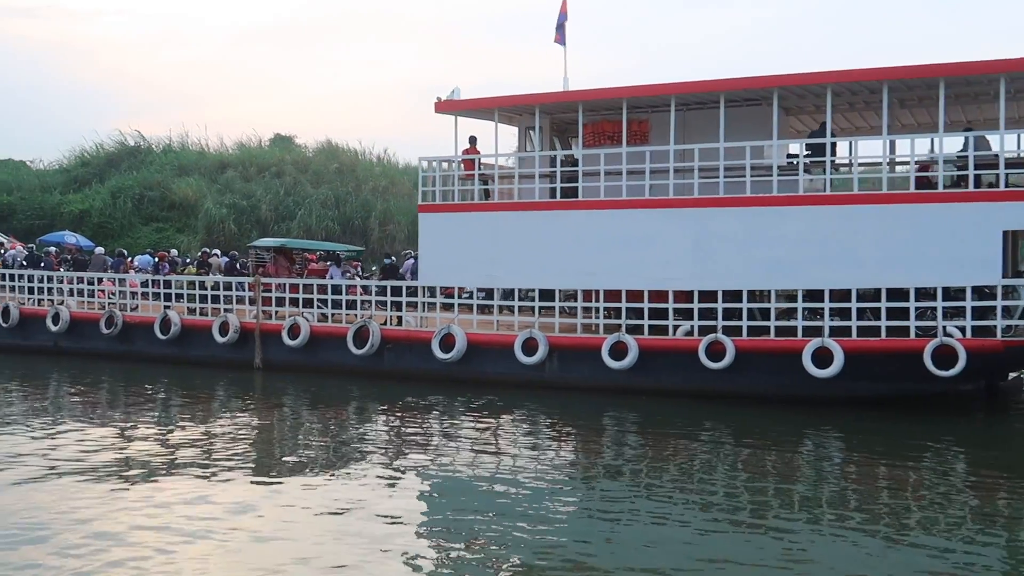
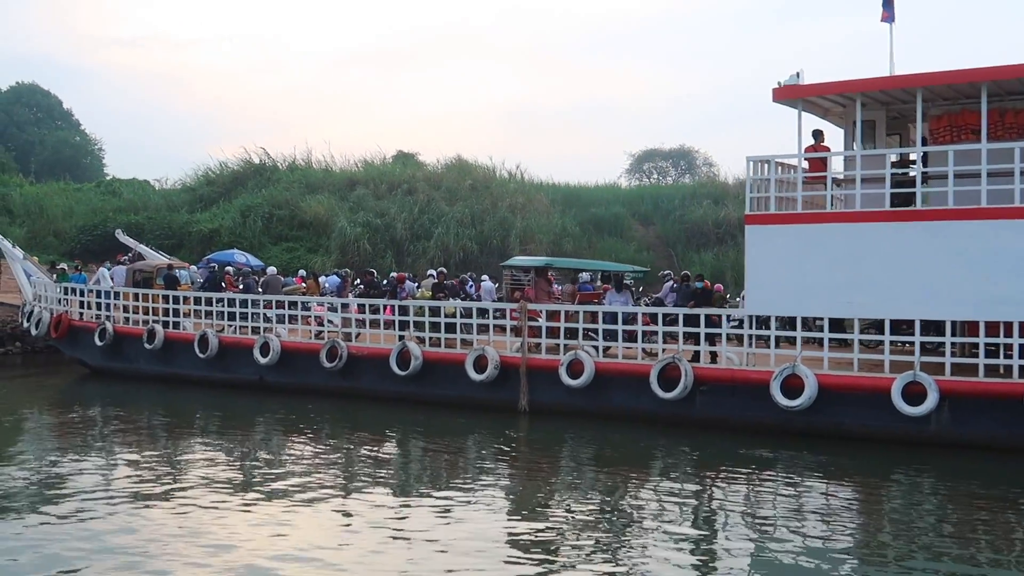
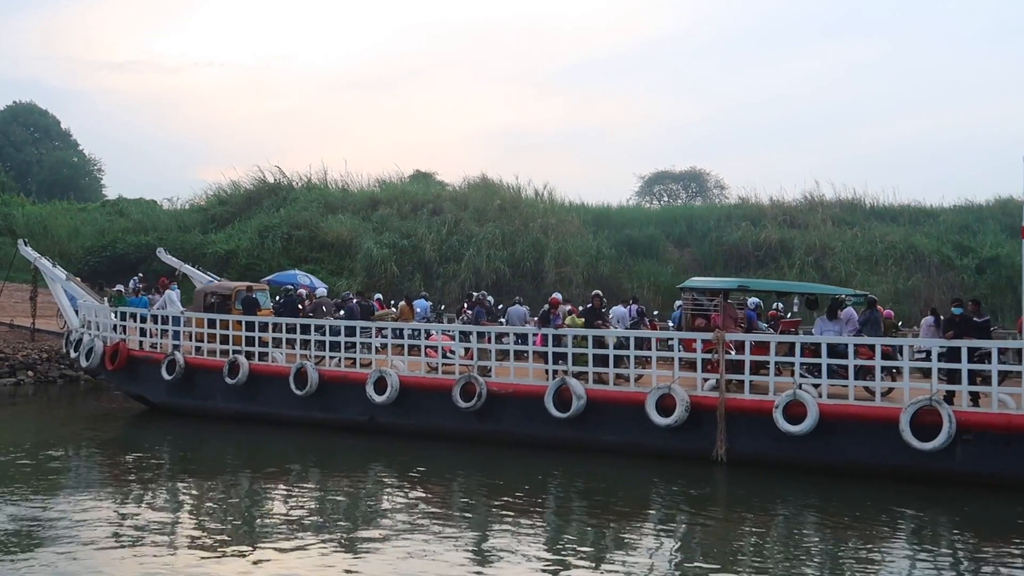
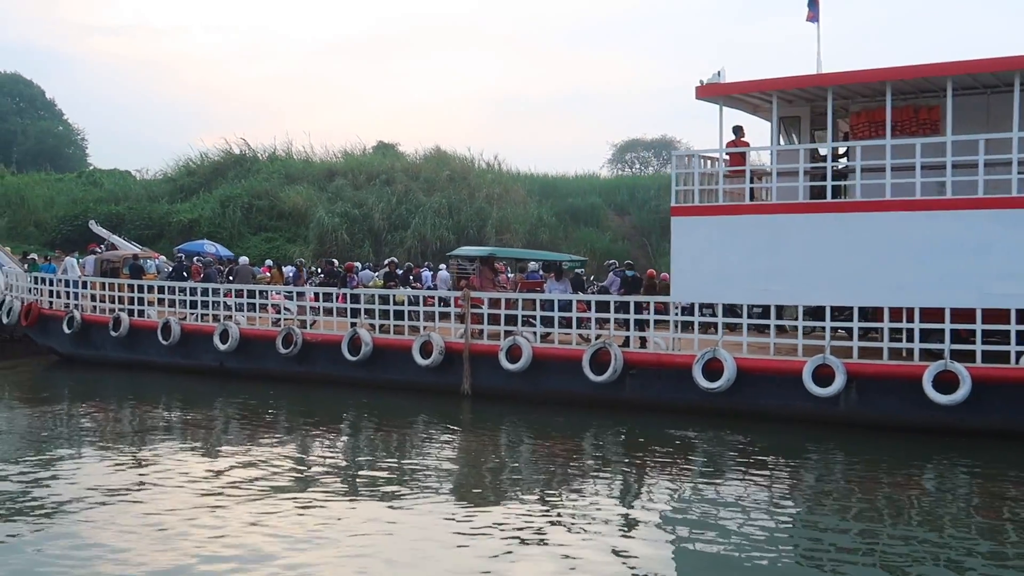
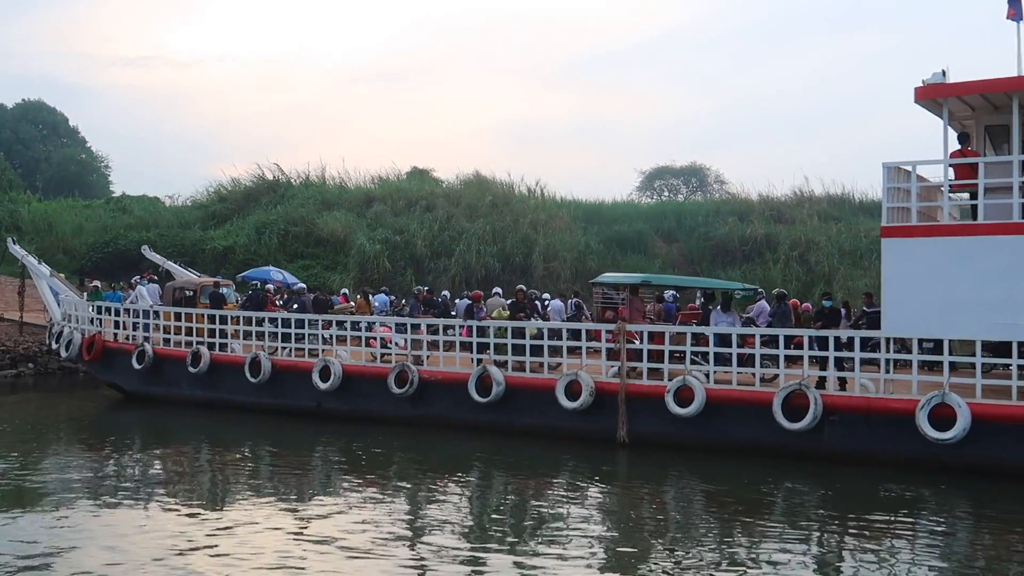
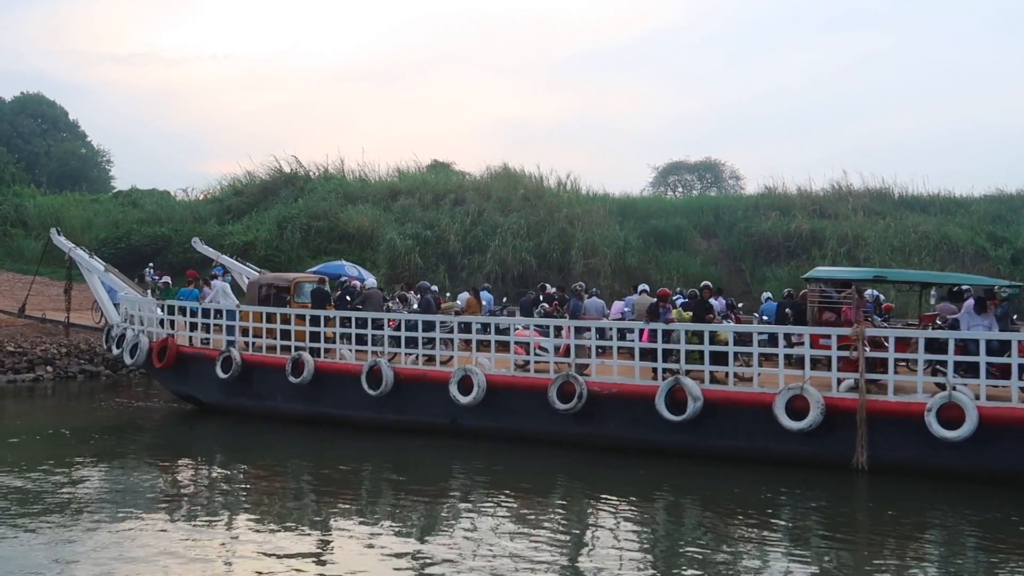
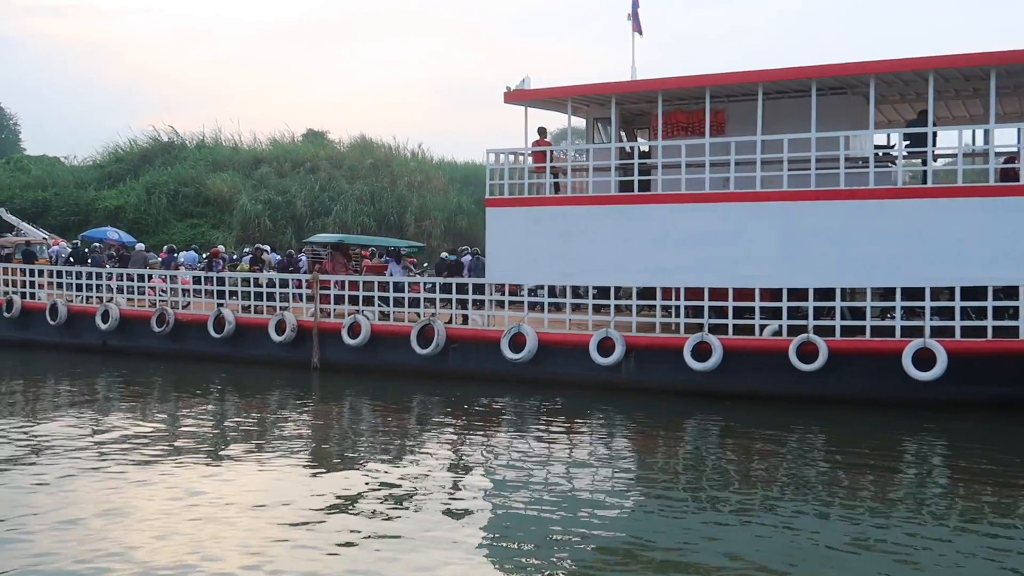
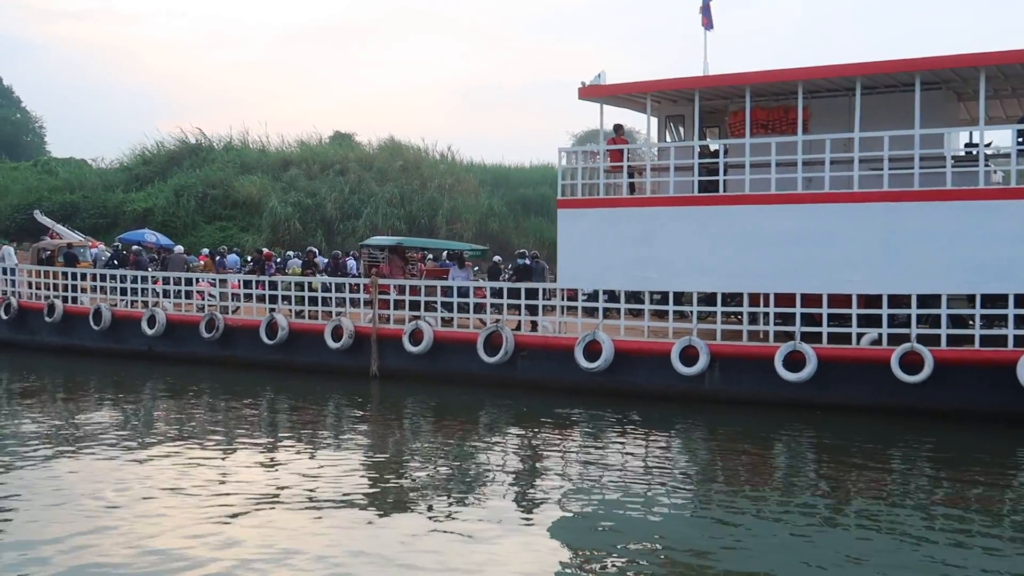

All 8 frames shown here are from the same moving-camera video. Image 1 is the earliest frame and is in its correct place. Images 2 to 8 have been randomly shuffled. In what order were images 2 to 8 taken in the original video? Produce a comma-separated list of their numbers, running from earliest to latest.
7, 8, 4, 2, 5, 3, 6
